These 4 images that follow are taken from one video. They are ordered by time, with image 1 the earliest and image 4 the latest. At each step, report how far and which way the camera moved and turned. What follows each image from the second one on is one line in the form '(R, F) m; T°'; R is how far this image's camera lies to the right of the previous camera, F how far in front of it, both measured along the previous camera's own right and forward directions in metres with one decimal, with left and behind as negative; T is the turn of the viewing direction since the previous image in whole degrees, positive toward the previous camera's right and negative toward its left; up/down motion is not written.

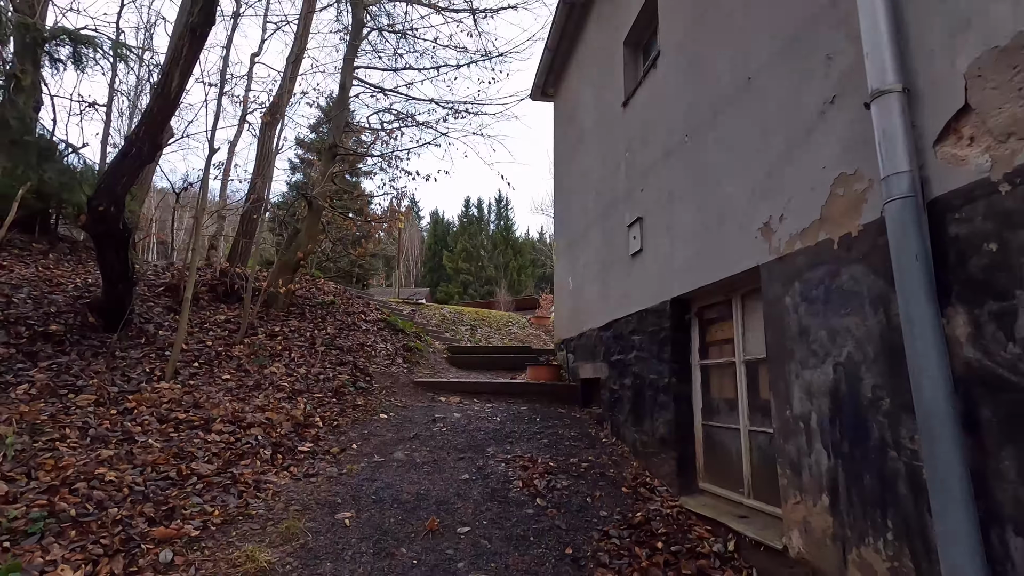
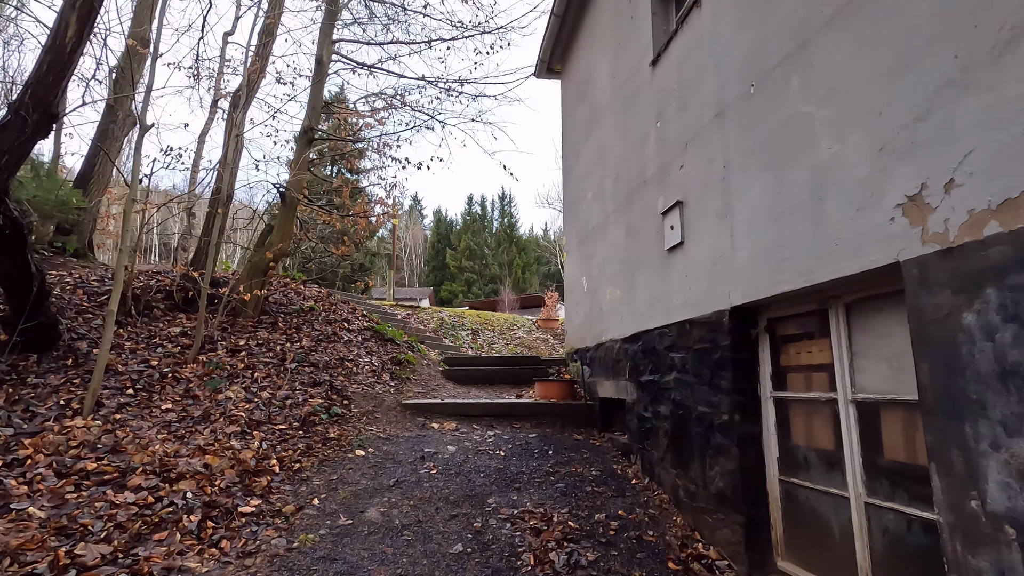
(0.0, +0.9) m; 0°
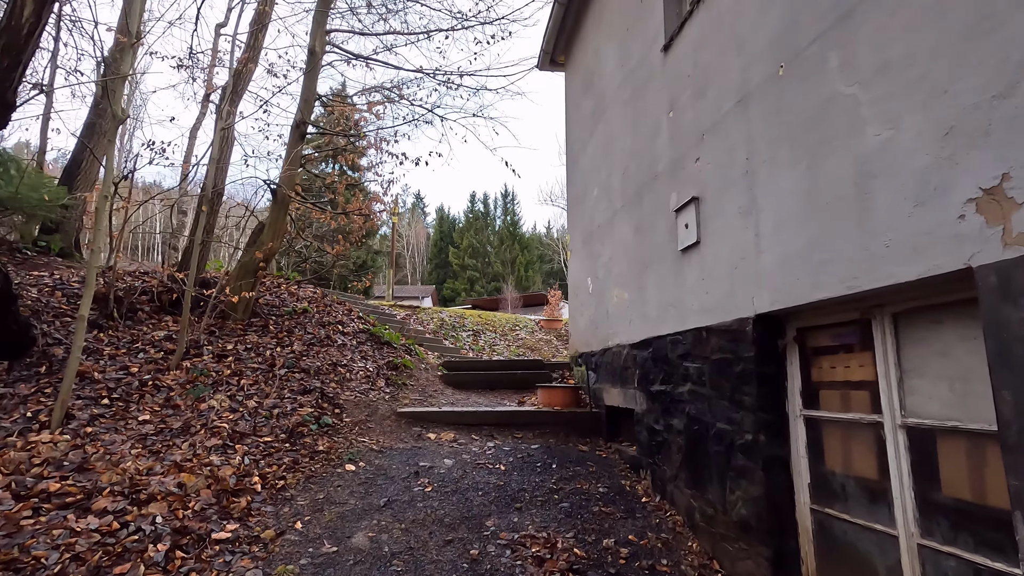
(0.0, +0.3) m; 0°
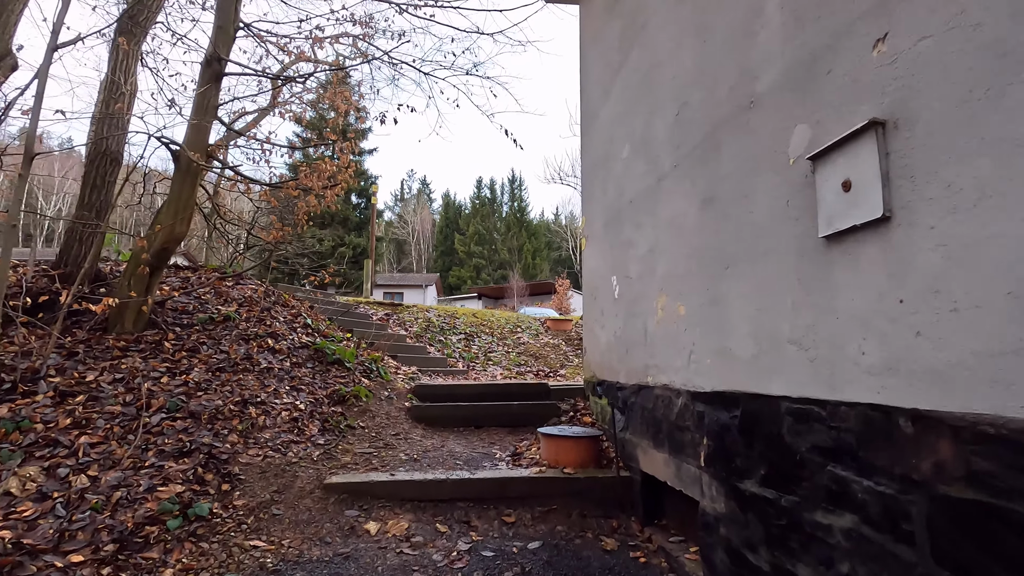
(+0.1, +1.6) m; -1°
